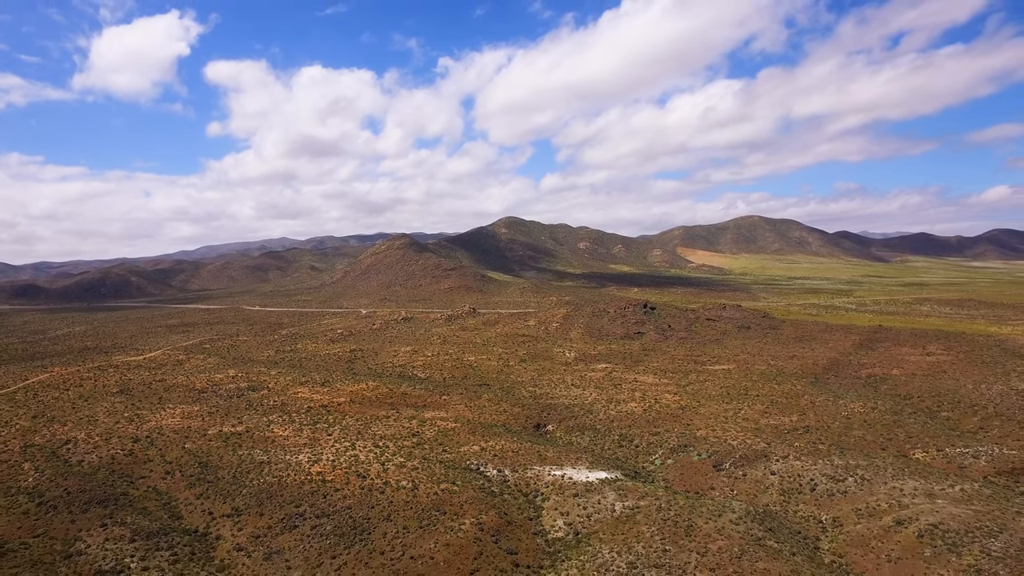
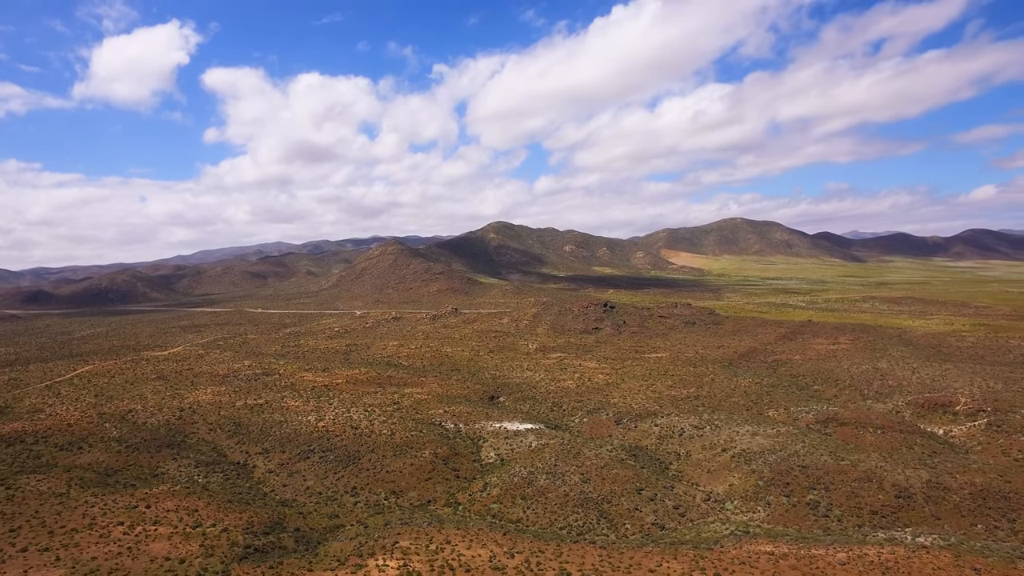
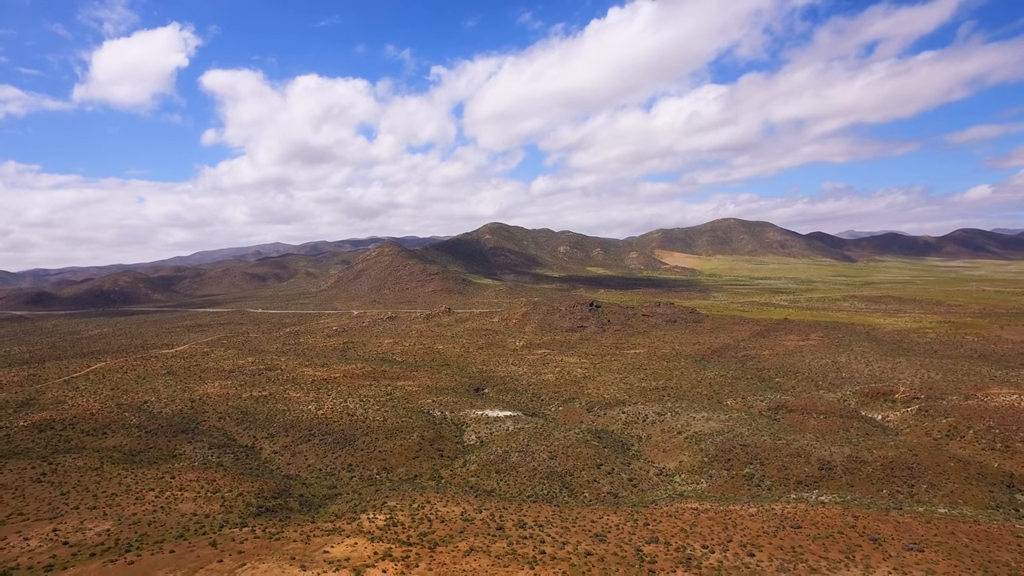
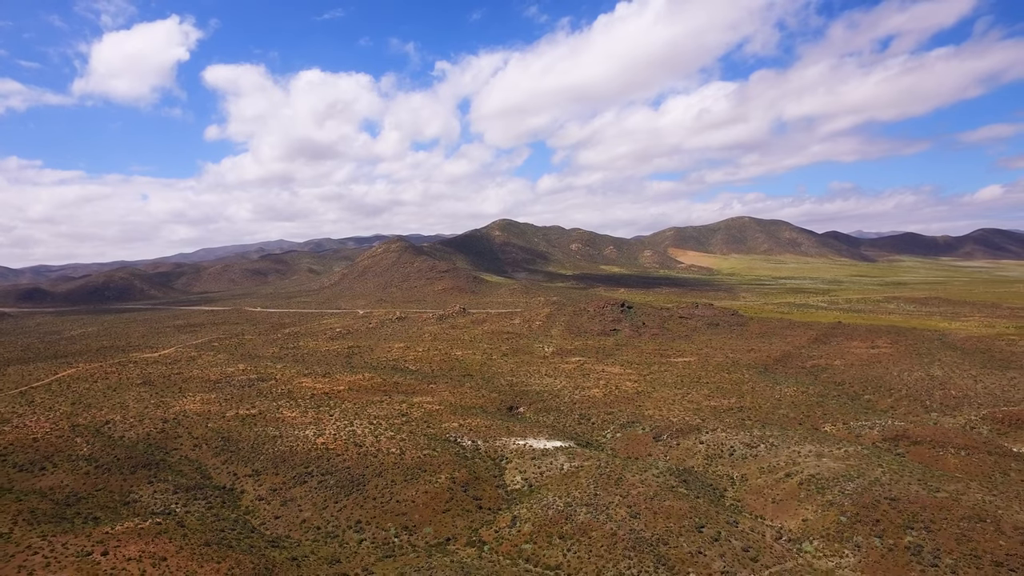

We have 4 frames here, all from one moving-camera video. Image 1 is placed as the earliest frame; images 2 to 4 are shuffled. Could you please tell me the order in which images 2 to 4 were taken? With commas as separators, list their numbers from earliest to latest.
4, 2, 3
